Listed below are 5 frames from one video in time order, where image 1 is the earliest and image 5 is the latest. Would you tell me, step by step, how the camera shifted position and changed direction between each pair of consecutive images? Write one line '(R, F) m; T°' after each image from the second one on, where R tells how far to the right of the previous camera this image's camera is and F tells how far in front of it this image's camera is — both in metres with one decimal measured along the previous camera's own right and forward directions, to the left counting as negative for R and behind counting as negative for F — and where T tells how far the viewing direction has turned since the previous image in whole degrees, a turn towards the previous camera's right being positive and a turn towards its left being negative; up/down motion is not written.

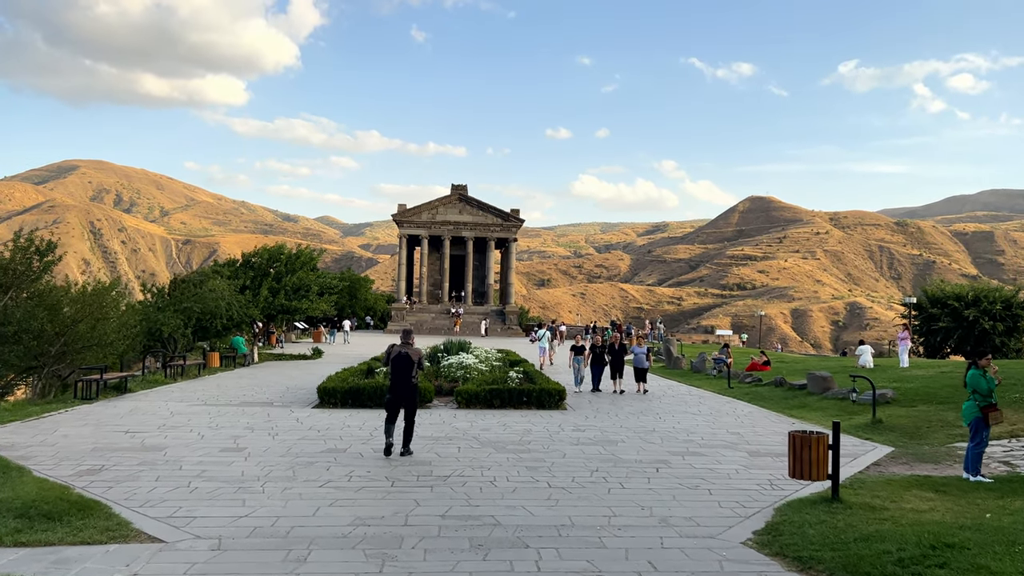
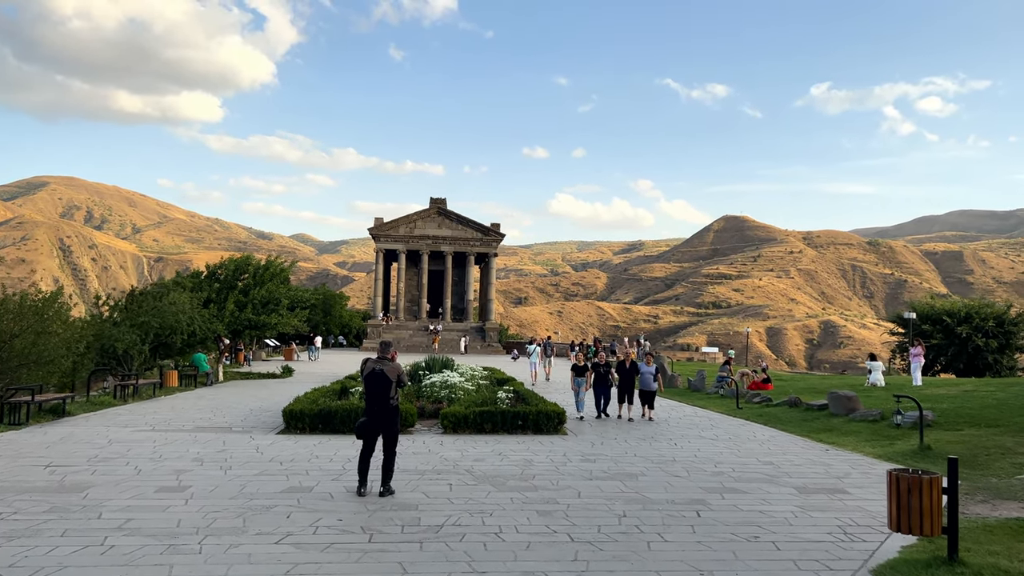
(-0.3, +1.8) m; +2°
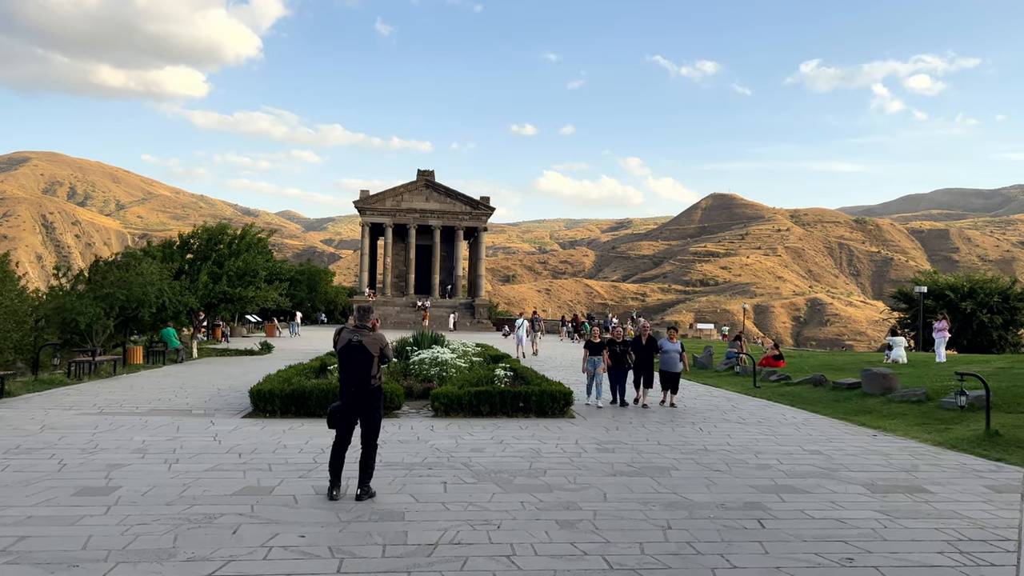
(-0.2, +1.7) m; +1°
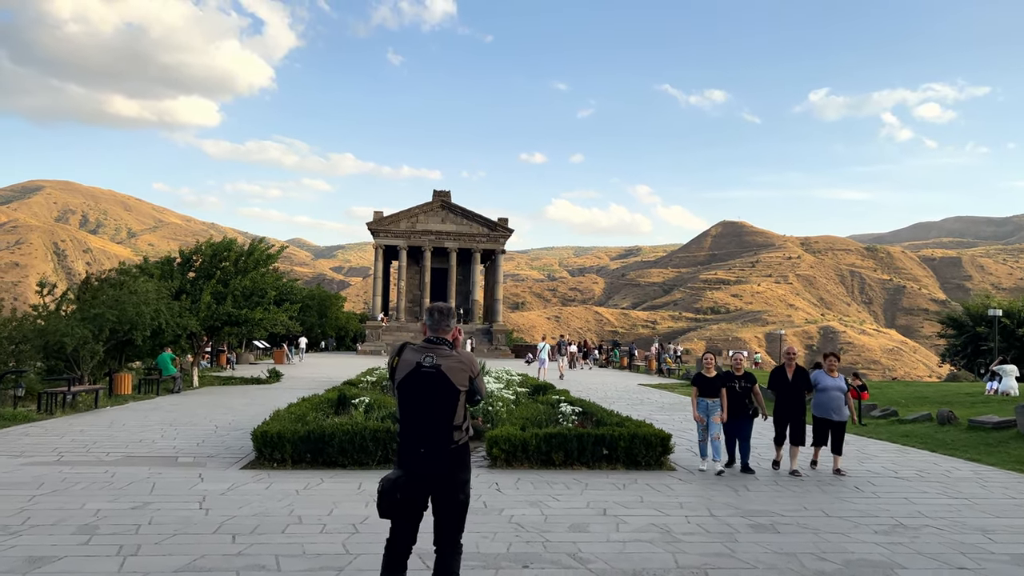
(-0.8, +2.7) m; -1°
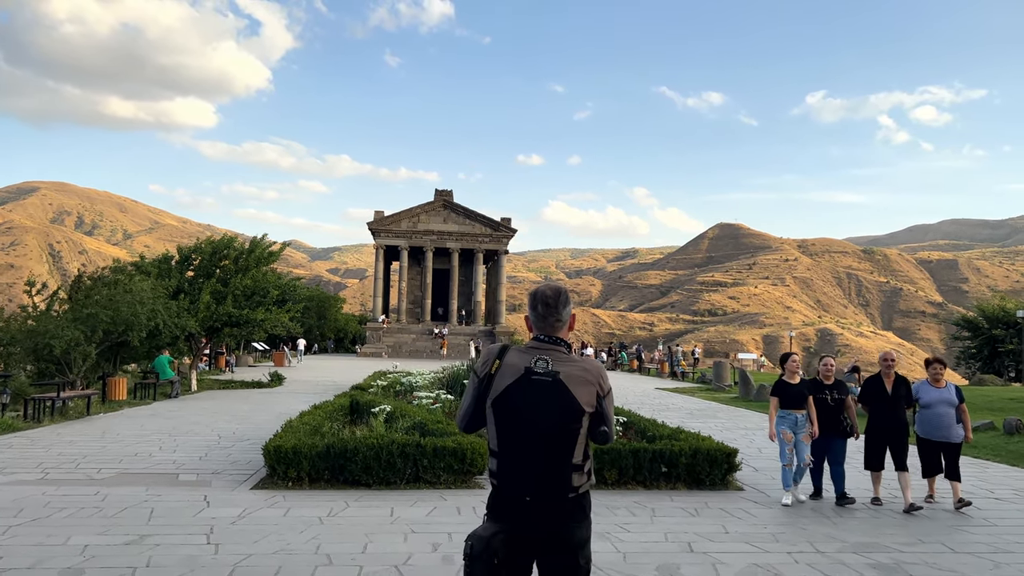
(-0.5, +1.1) m; 0°
